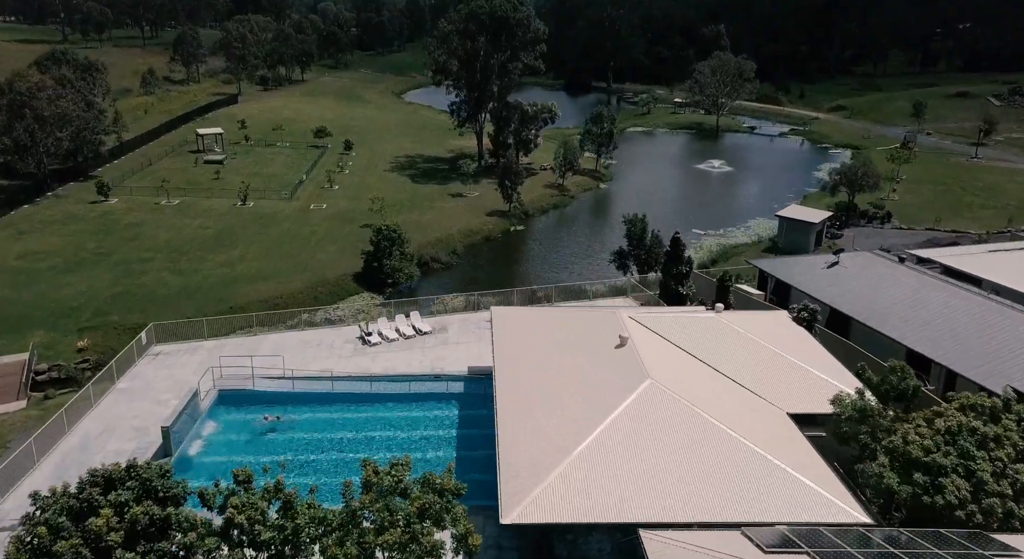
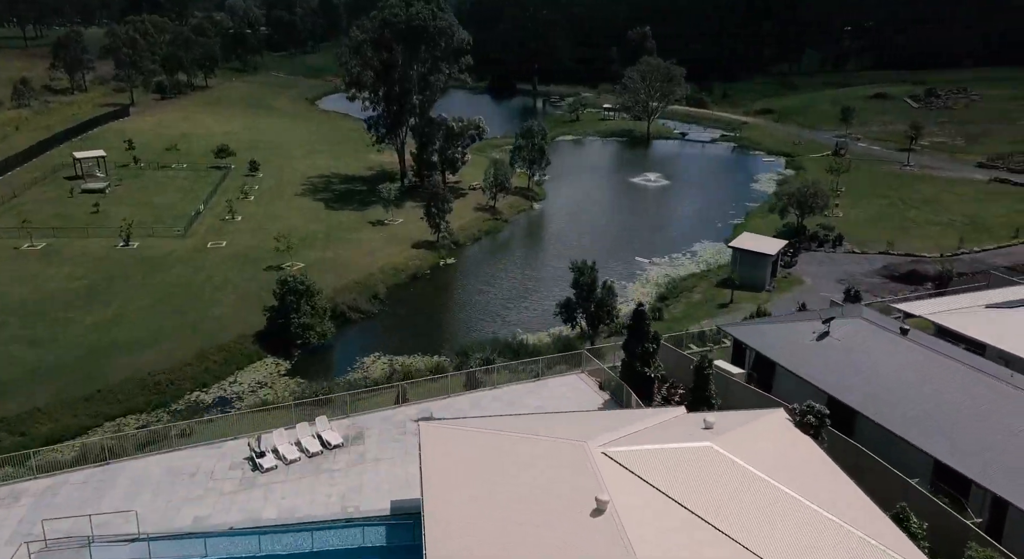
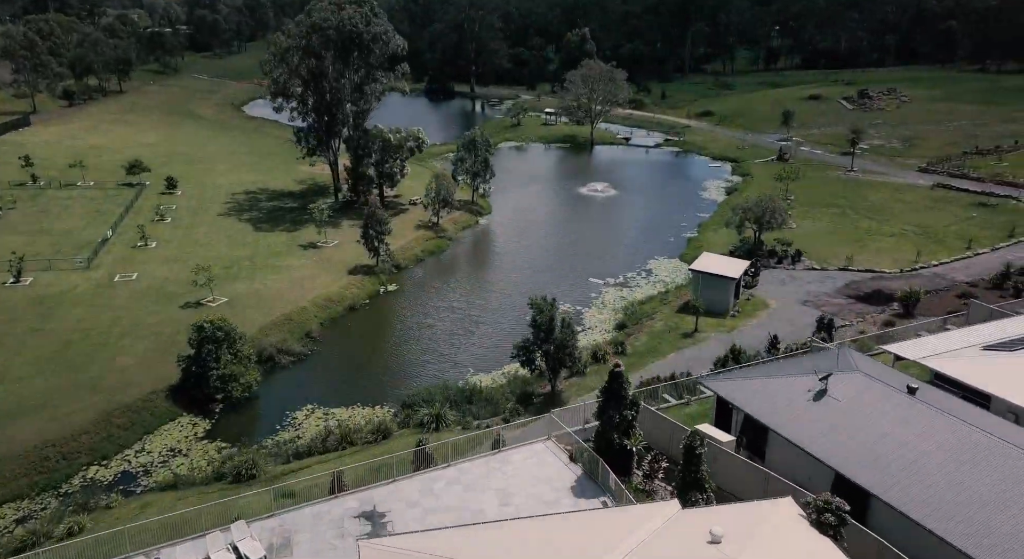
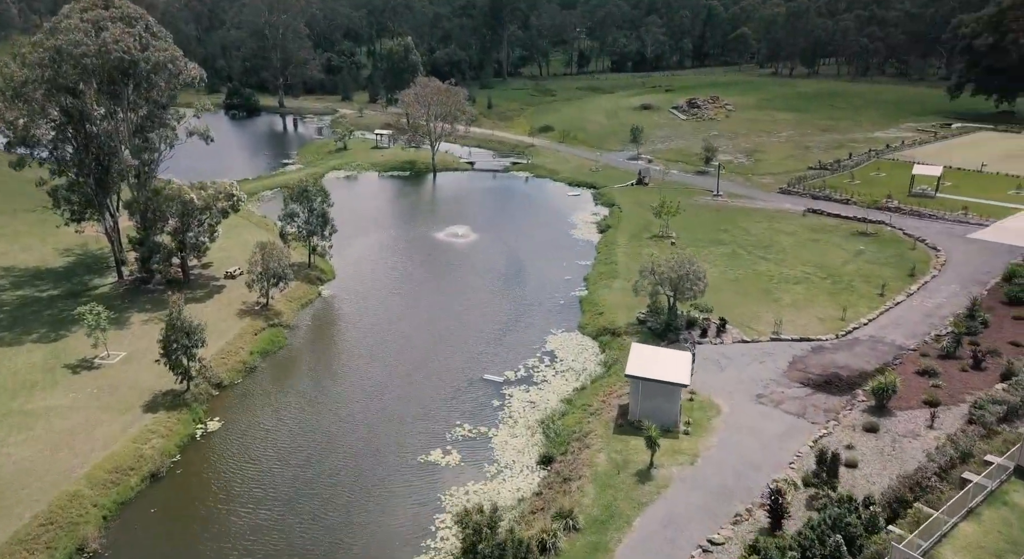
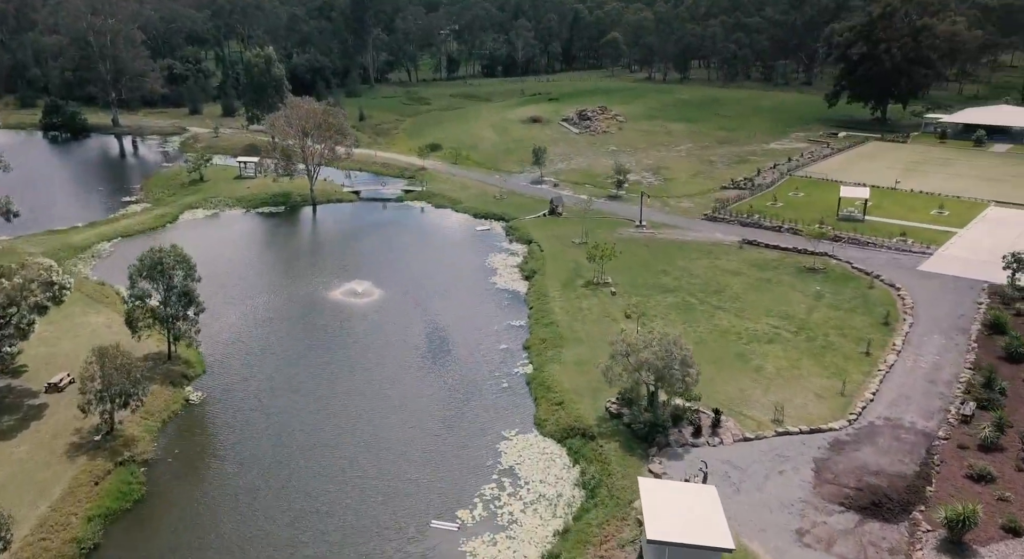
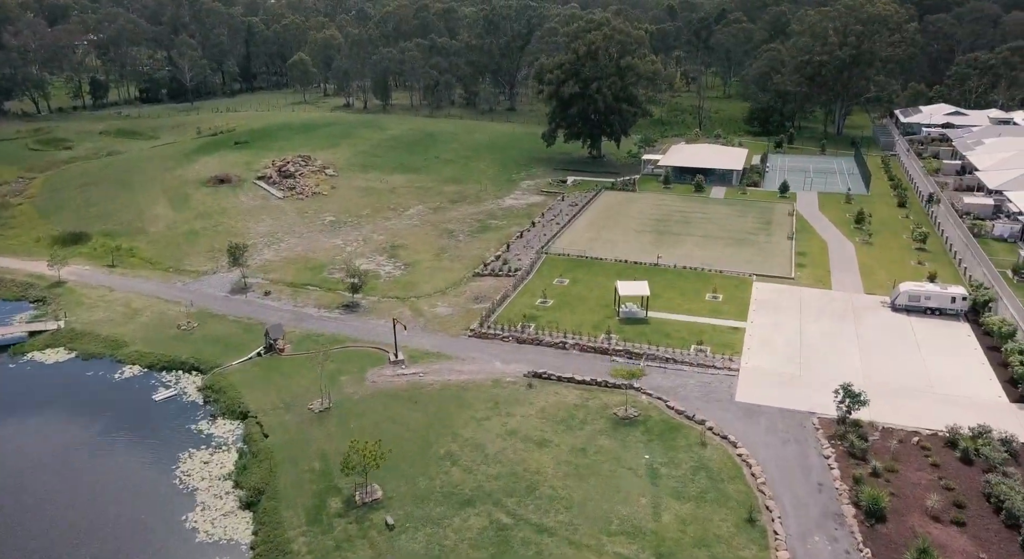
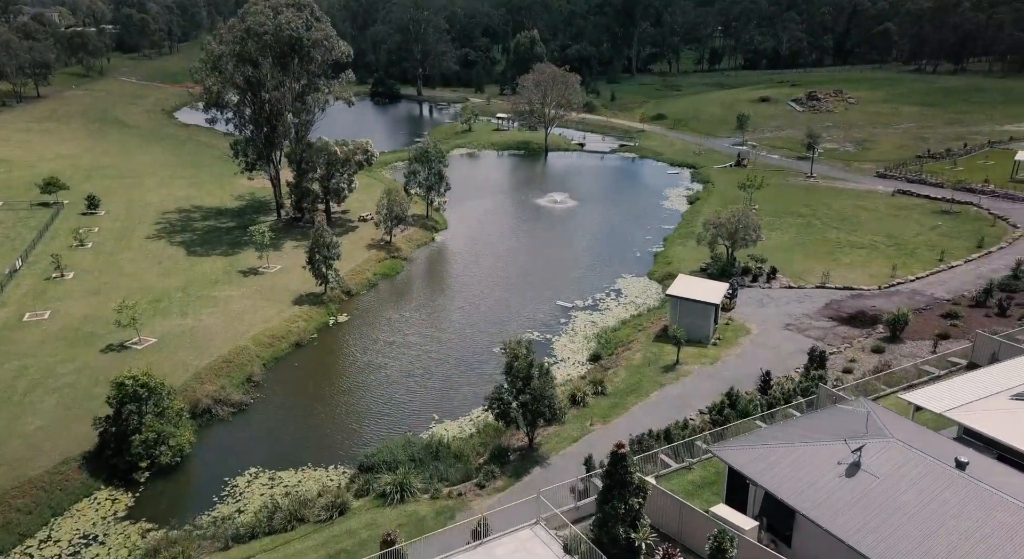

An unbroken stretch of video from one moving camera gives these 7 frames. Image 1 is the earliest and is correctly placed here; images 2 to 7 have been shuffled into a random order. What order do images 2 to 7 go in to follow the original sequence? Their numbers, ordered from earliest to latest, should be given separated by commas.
2, 3, 7, 4, 5, 6
